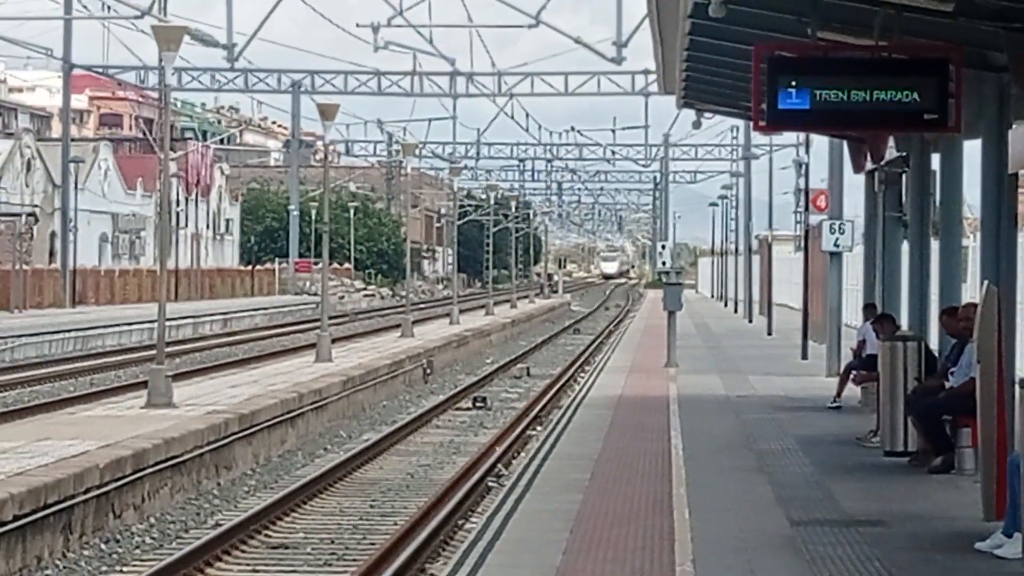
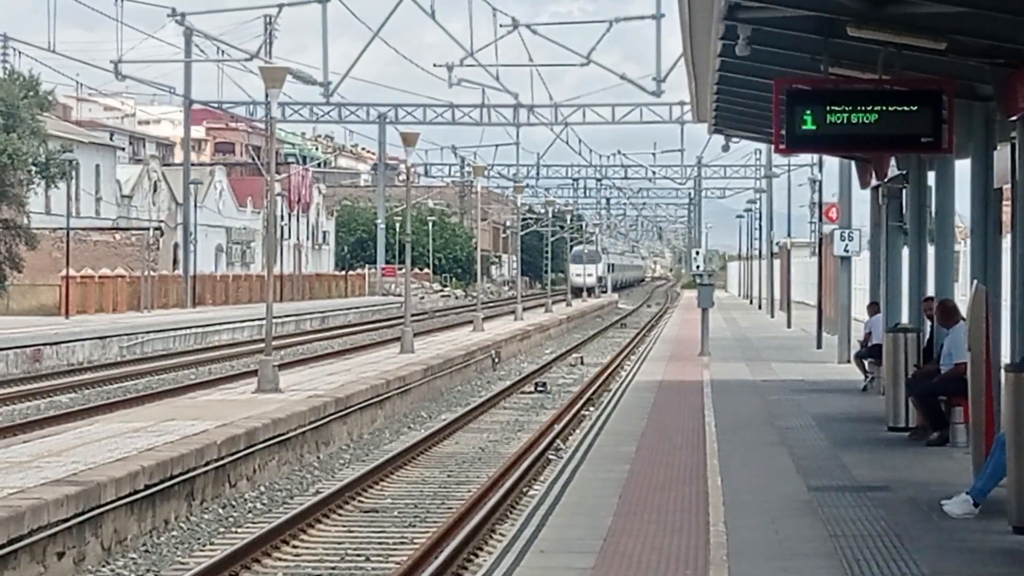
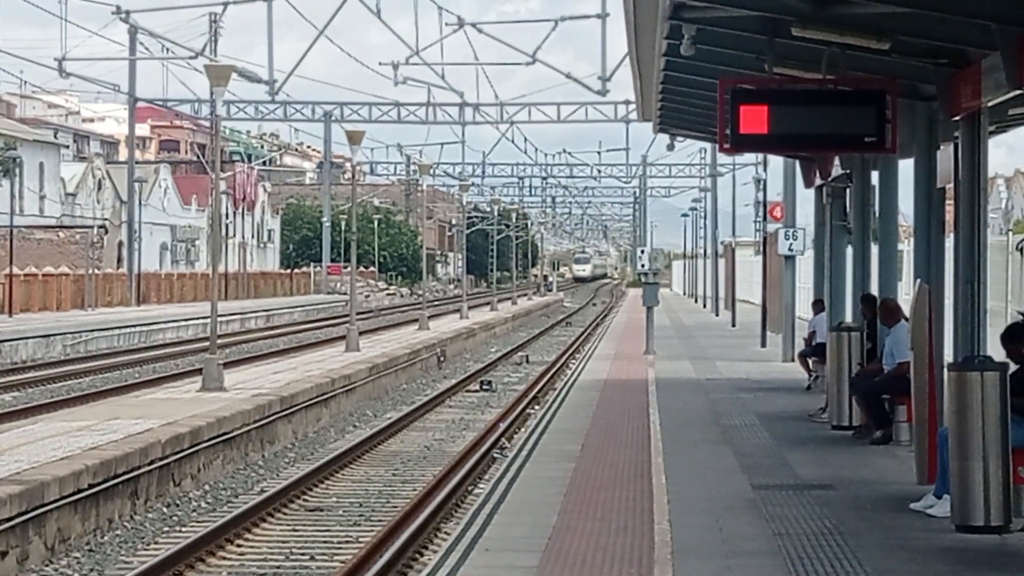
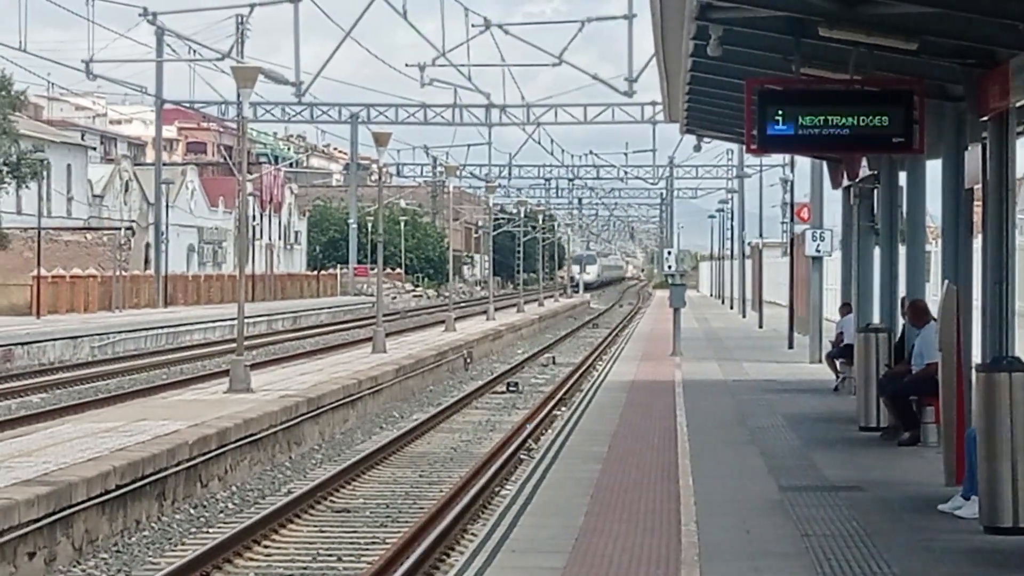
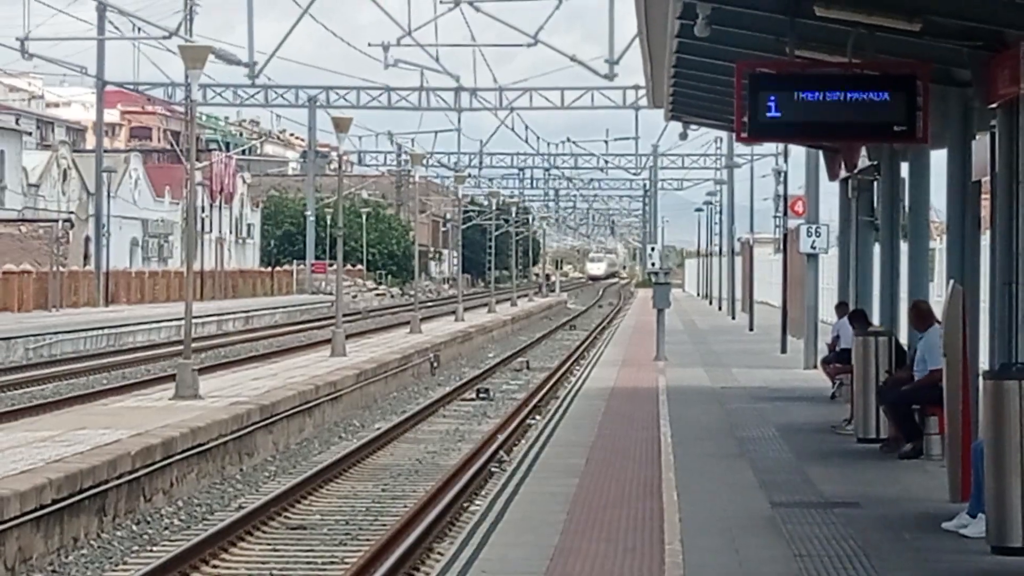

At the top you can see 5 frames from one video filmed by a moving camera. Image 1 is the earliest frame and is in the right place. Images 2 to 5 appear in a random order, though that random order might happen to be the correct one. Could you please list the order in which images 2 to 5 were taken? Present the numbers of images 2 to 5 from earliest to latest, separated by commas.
5, 3, 4, 2
